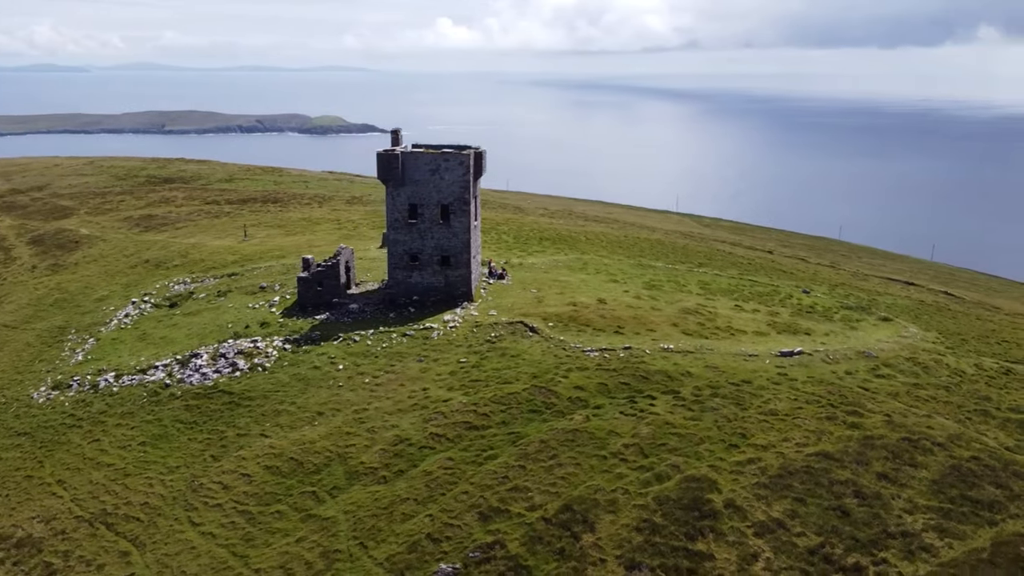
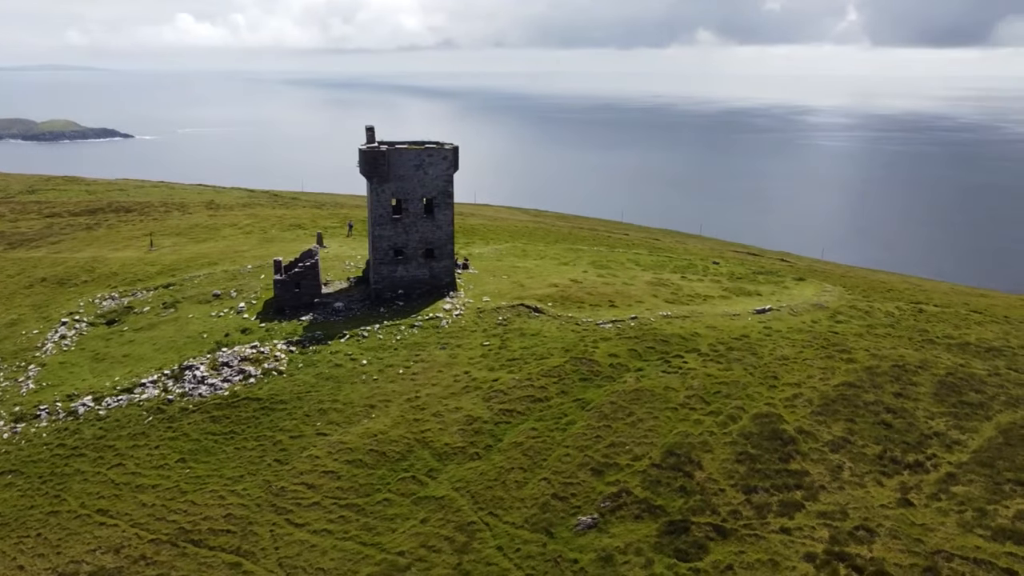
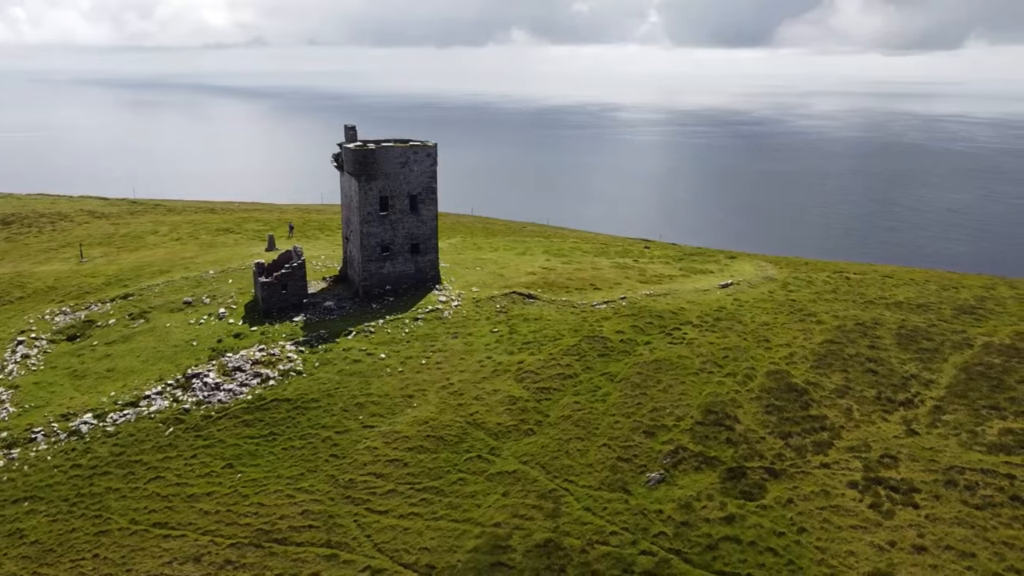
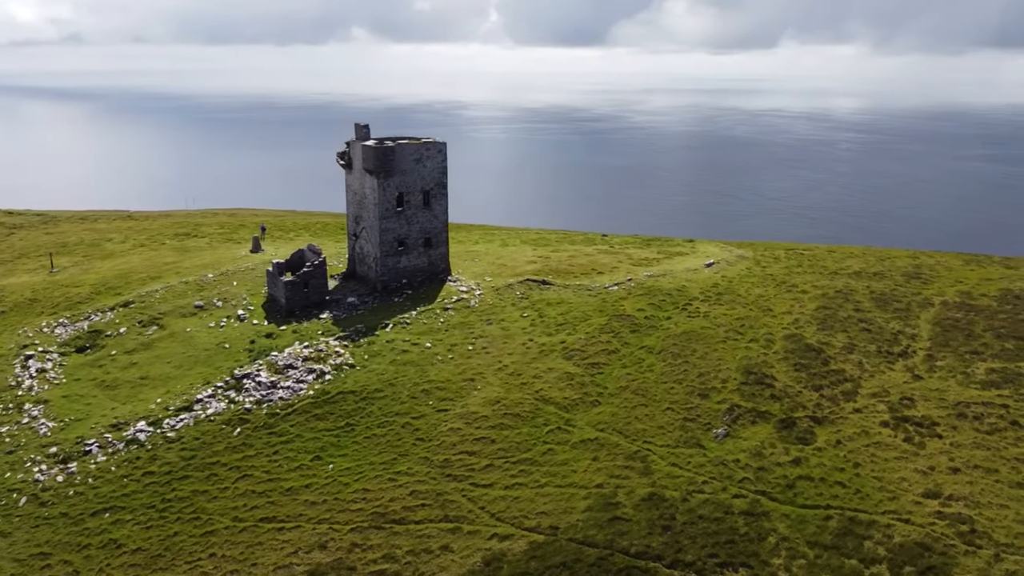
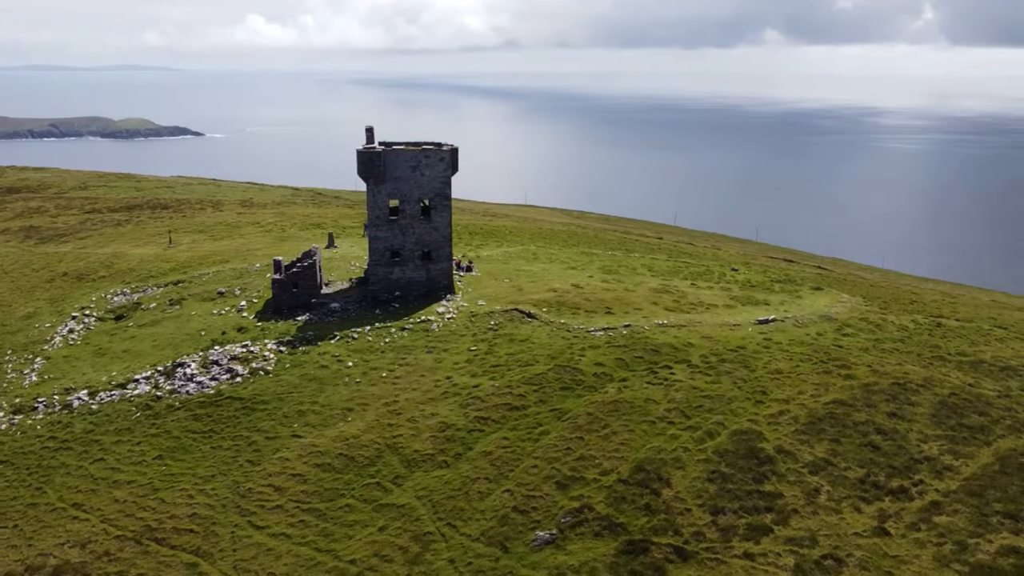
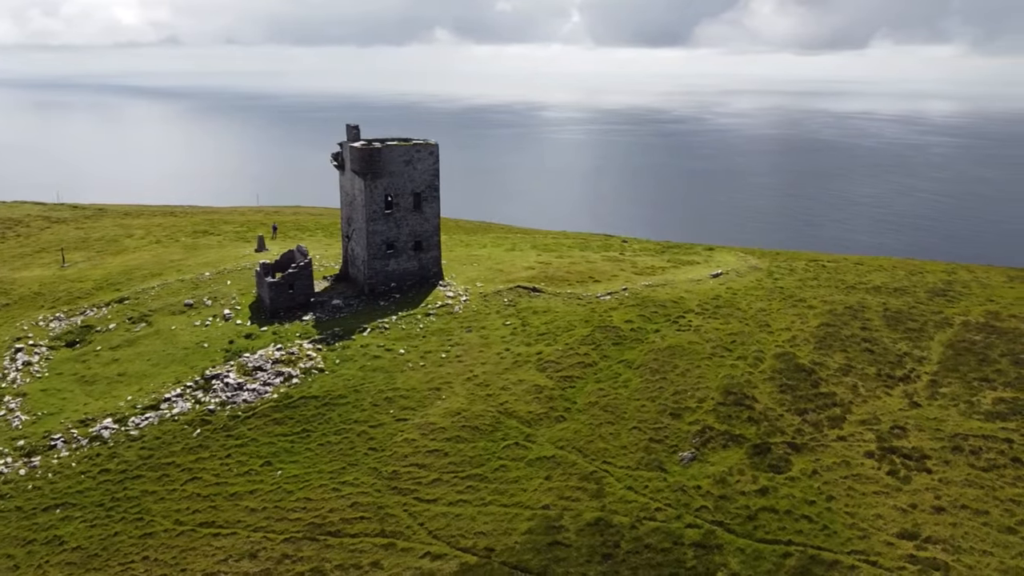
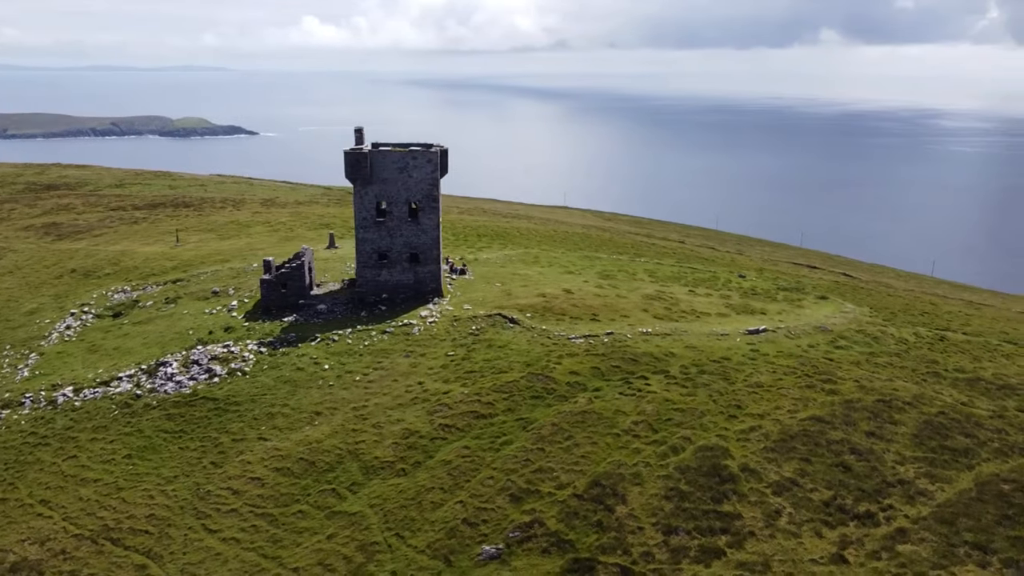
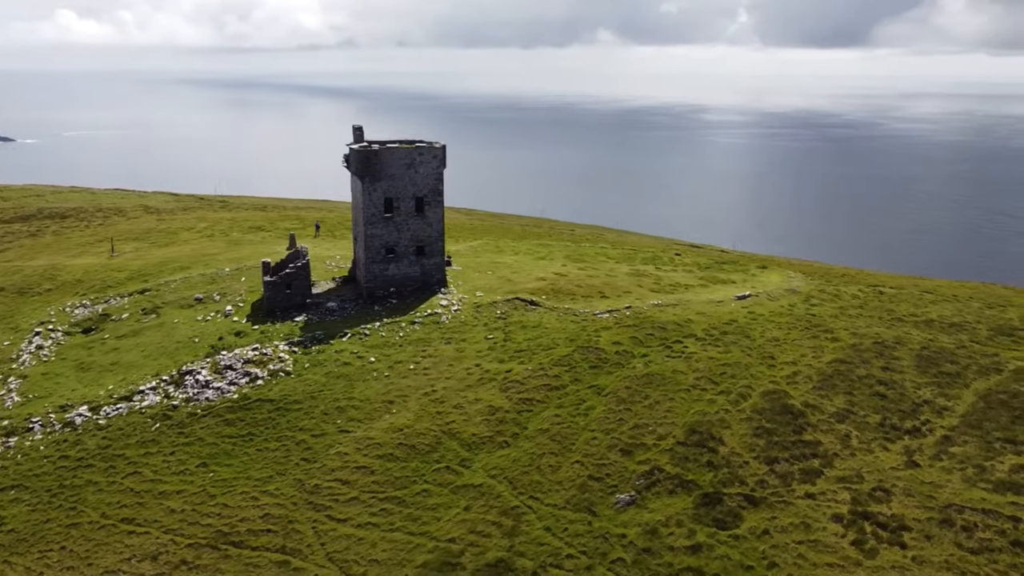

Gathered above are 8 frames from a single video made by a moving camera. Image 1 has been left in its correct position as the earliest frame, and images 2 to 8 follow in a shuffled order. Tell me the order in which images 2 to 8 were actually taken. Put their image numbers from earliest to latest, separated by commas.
7, 5, 2, 8, 3, 6, 4
